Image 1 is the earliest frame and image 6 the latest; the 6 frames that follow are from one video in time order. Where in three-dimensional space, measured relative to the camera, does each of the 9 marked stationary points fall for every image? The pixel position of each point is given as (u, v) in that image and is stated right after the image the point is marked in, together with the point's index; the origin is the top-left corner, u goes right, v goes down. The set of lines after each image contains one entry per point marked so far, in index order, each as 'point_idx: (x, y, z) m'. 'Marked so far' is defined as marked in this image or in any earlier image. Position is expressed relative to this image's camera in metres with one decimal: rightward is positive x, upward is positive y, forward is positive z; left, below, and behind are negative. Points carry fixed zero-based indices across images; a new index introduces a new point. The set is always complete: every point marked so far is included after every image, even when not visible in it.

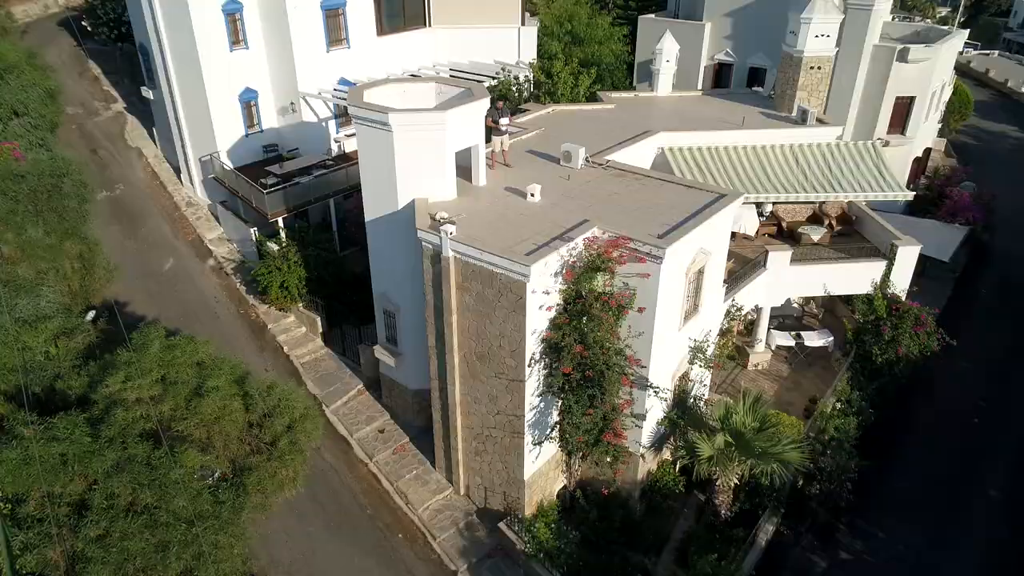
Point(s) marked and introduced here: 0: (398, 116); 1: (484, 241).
0: (-2.9, +4.3, +16.7) m
1: (-0.7, +1.1, +15.8) m
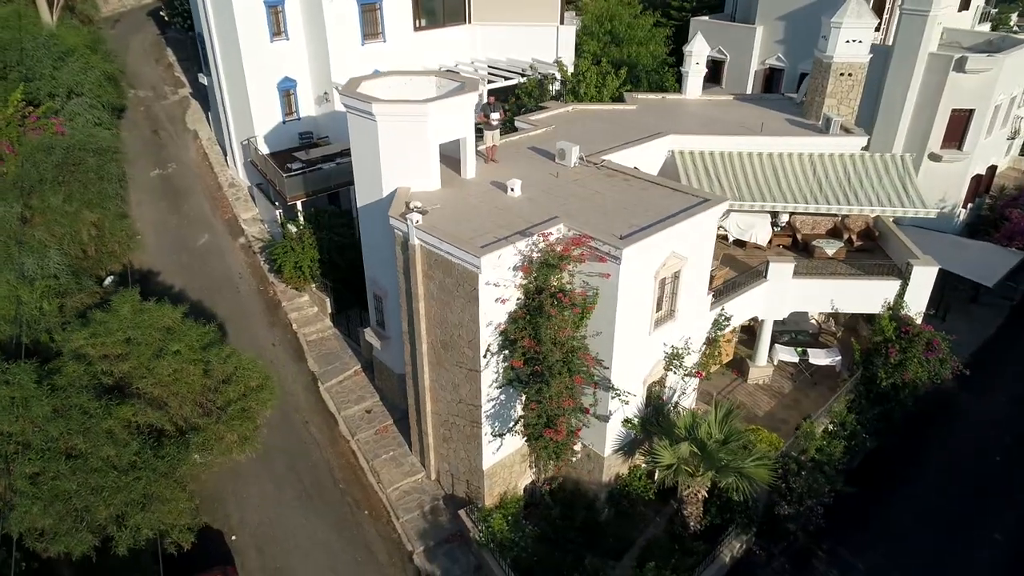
0: (-3.4, +4.7, +17.3) m
1: (-1.6, +1.4, +16.1) m
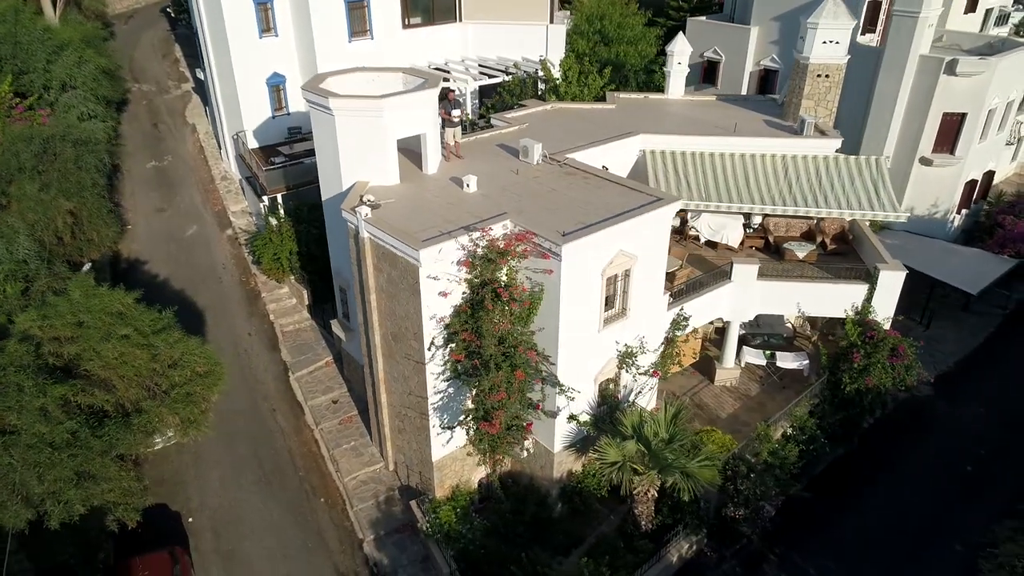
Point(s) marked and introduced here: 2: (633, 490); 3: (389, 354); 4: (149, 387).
0: (-4.6, +5.0, +17.6) m
1: (-2.9, +1.6, +16.4) m
2: (+3.4, -5.4, +17.6) m
3: (-3.3, -1.8, +17.9) m
4: (-8.5, -2.3, +15.3) m
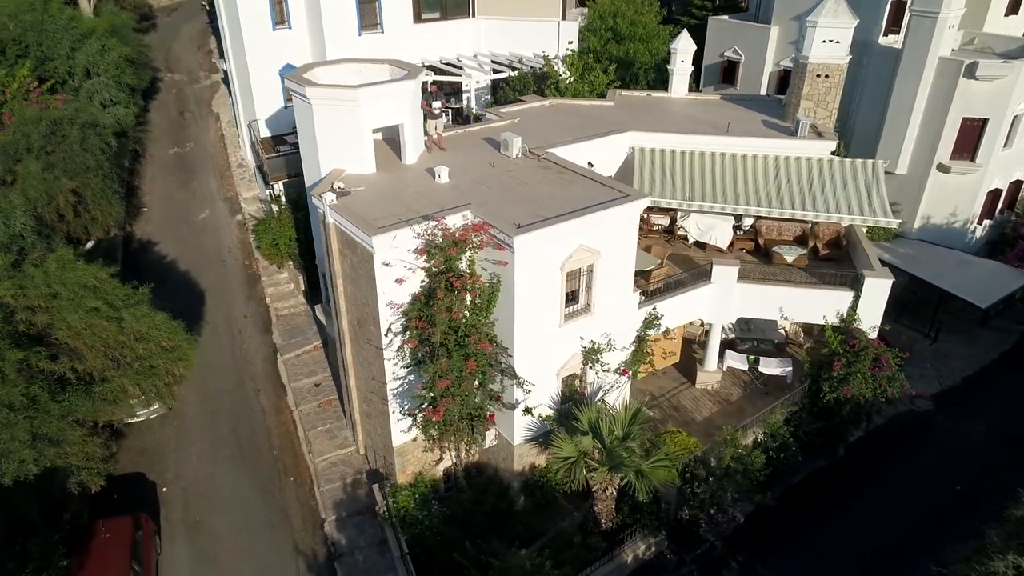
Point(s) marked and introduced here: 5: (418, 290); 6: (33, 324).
0: (-5.4, +5.4, +18.0) m
1: (-3.9, +1.9, +16.7) m
2: (+2.2, -5.3, +17.5) m
3: (-4.4, -1.4, +18.3) m
4: (-9.7, -1.7, +16.0) m
5: (-2.4, -0.1, +16.6) m
6: (-11.0, -0.8, +15.1) m
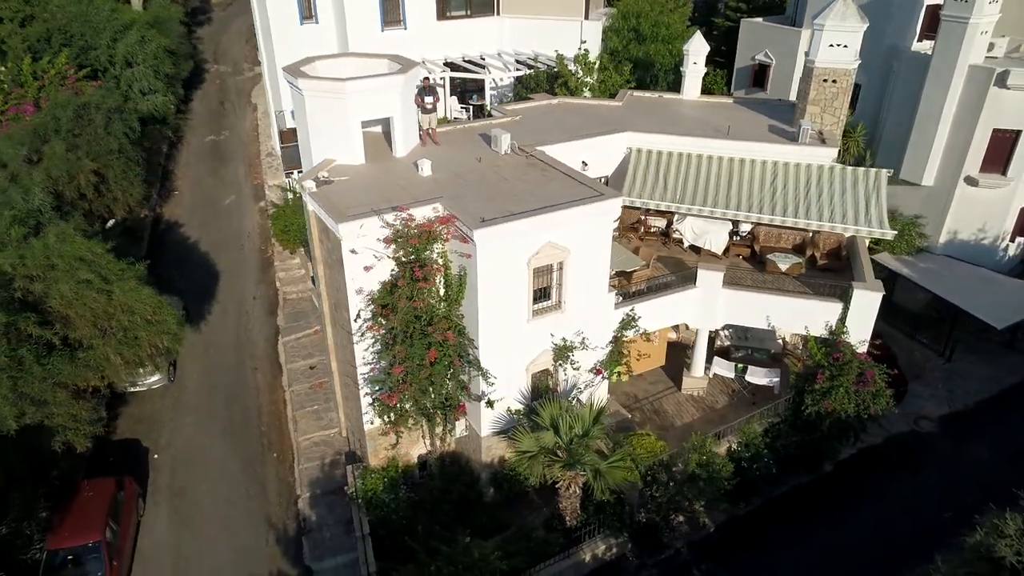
0: (-5.8, +5.8, +18.7) m
1: (-4.7, +2.3, +17.3) m
2: (+1.1, -5.2, +17.6) m
3: (-5.1, -1.0, +19.0) m
4: (-10.6, -1.0, +17.1) m
5: (-3.2, +0.2, +17.0) m
6: (-12.0, -0.1, +16.3) m
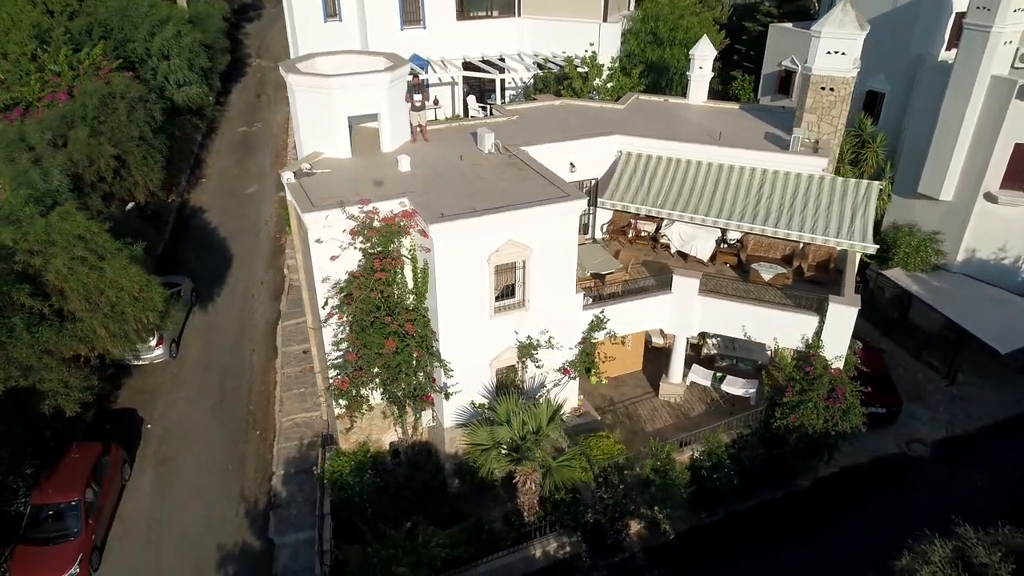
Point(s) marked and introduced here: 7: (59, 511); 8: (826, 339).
0: (-6.4, +6.2, +19.6) m
1: (-5.5, +2.7, +18.1) m
2: (-0.2, -5.1, +17.9) m
3: (-6.0, -0.6, +19.8) m
4: (-11.7, -0.4, +18.4) m
5: (-4.2, +0.5, +17.7) m
6: (-13.1, +0.6, +17.7) m
7: (-11.8, -5.8, +17.1) m
8: (+9.1, -1.5, +19.1) m
